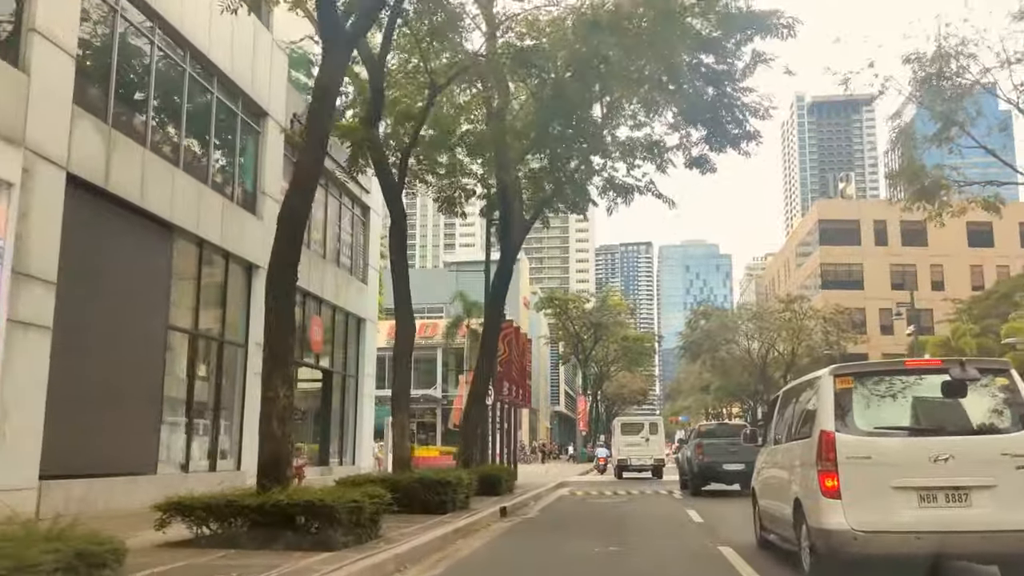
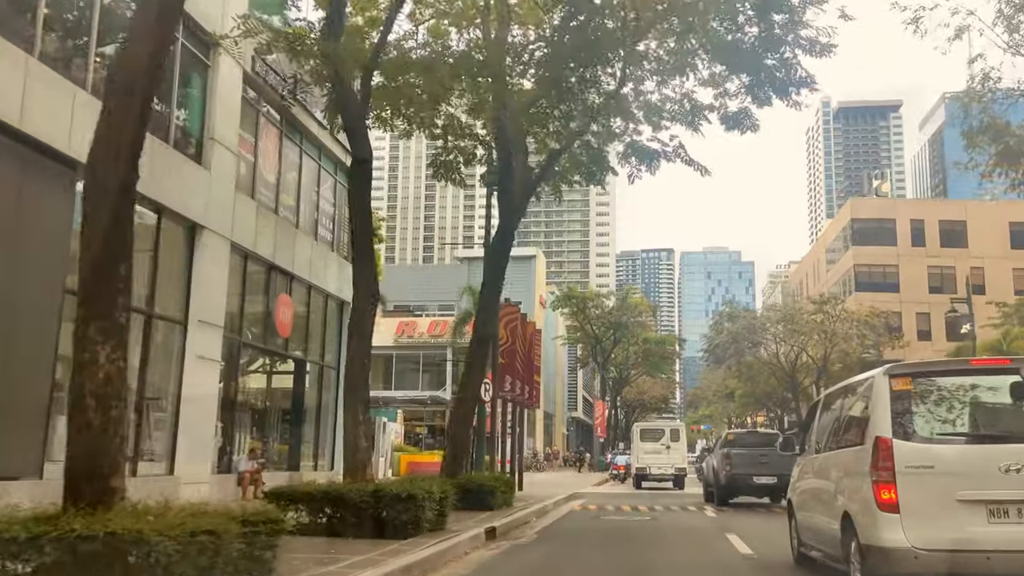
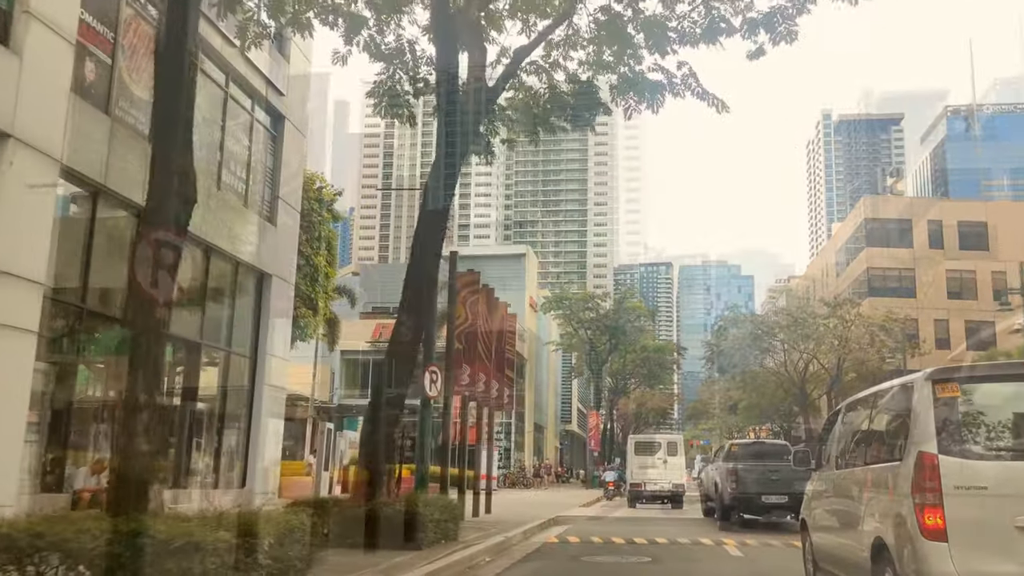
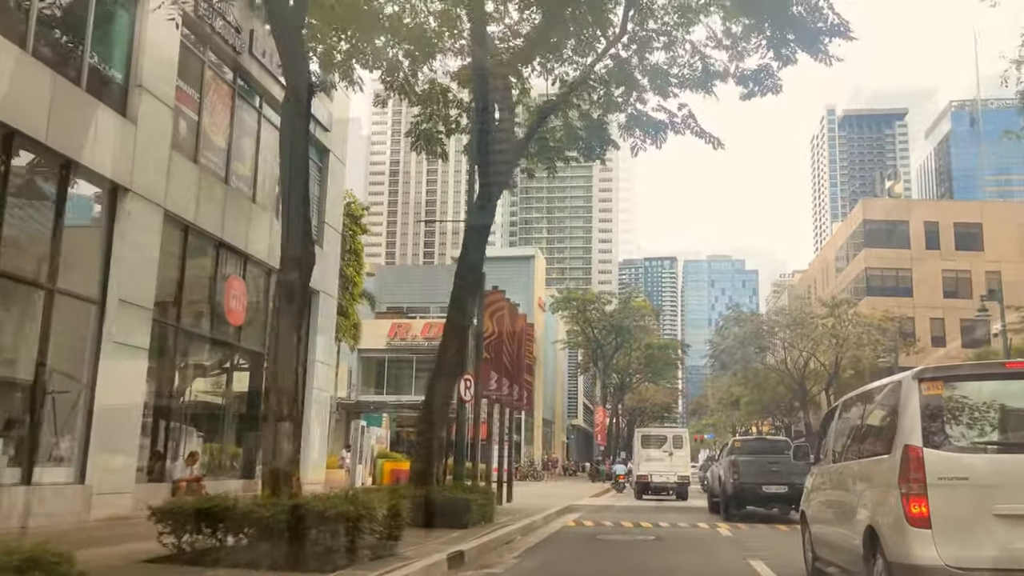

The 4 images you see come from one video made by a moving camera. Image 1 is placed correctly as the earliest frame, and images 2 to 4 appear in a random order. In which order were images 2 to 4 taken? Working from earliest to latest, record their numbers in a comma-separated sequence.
2, 4, 3
